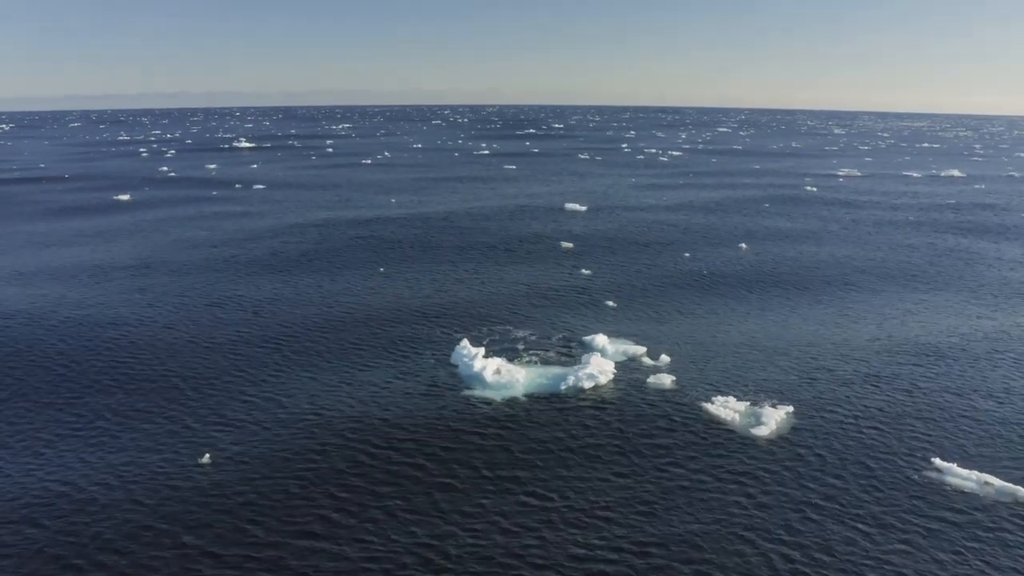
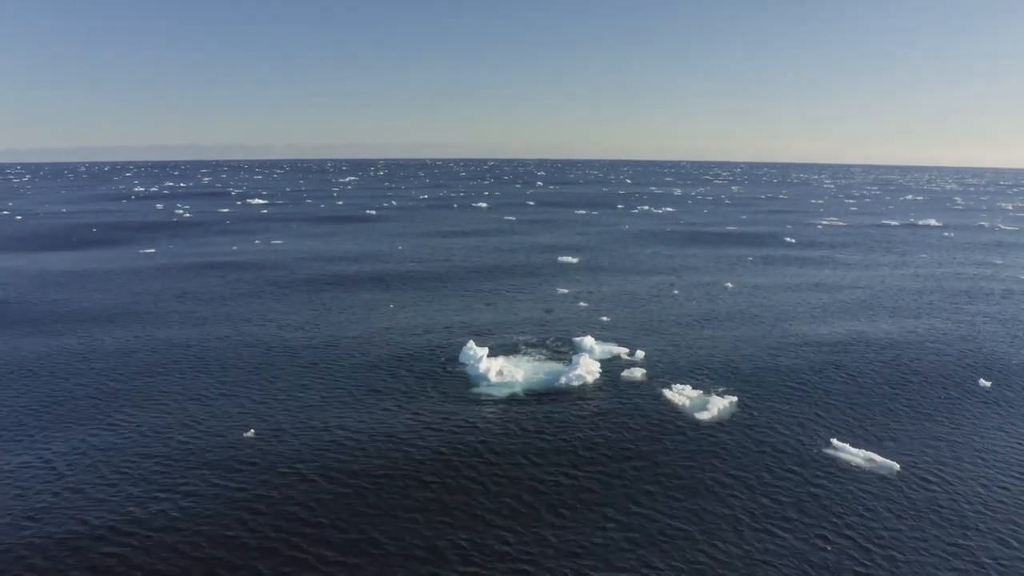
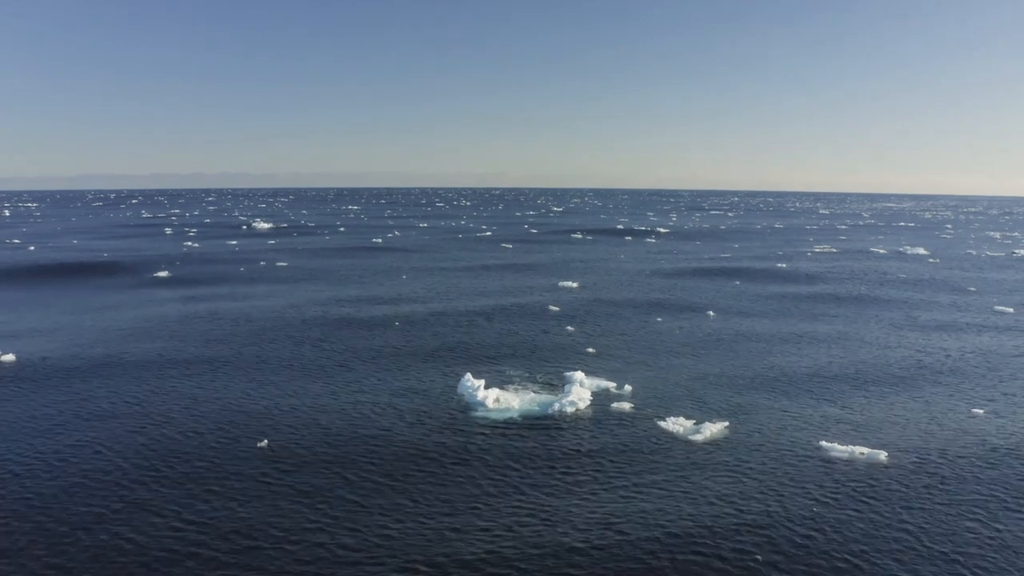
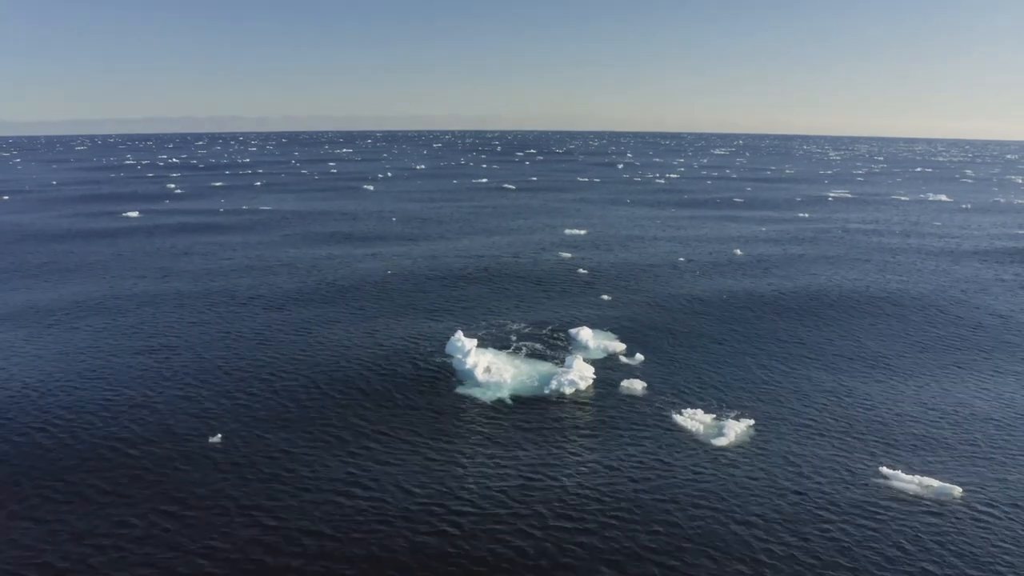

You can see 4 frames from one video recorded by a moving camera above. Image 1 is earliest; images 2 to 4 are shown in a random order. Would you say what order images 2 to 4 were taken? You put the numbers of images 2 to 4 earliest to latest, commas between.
4, 2, 3
